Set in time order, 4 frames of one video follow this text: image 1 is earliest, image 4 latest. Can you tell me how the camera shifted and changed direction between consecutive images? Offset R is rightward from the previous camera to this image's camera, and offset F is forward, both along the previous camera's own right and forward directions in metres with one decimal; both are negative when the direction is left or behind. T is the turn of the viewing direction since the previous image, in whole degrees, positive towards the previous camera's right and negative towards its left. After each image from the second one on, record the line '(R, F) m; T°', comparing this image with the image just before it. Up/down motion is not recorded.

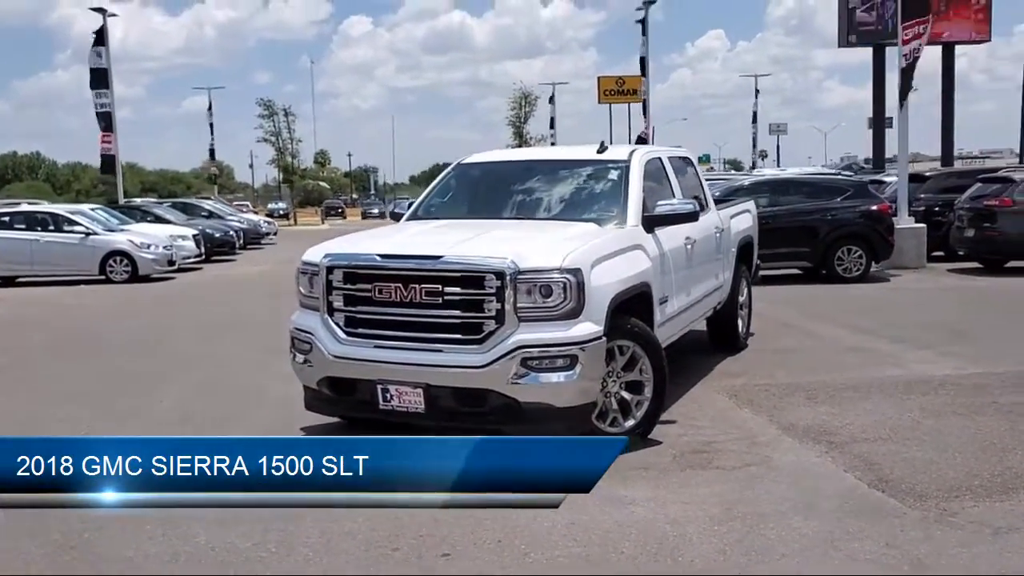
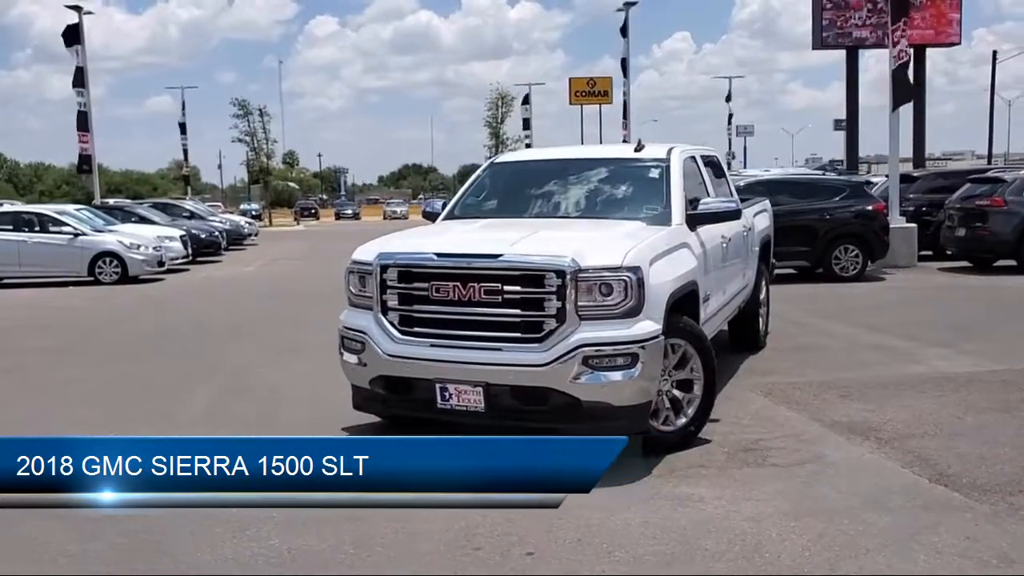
(-0.6, 0.0) m; +2°
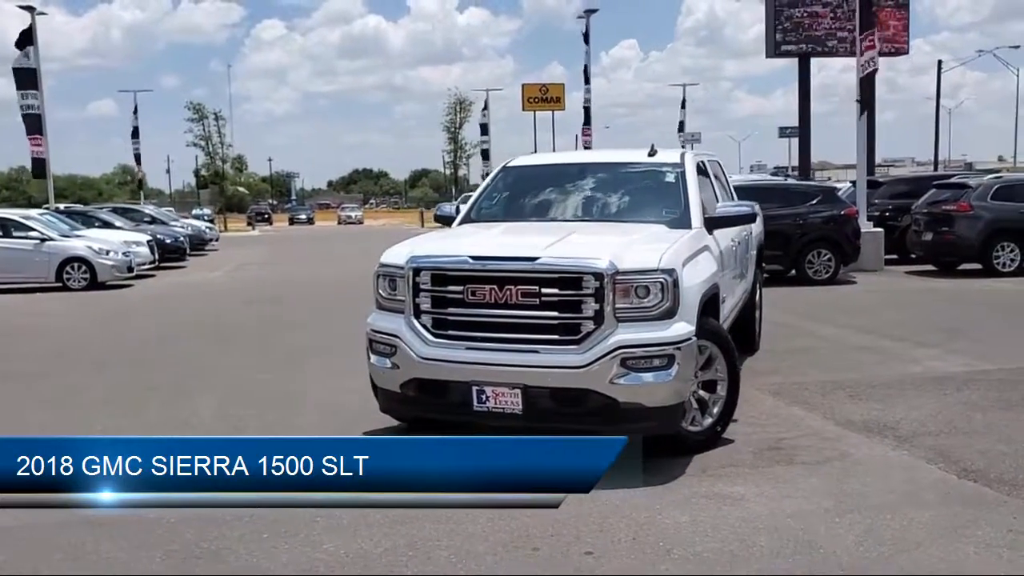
(-0.6, 0.0) m; +3°
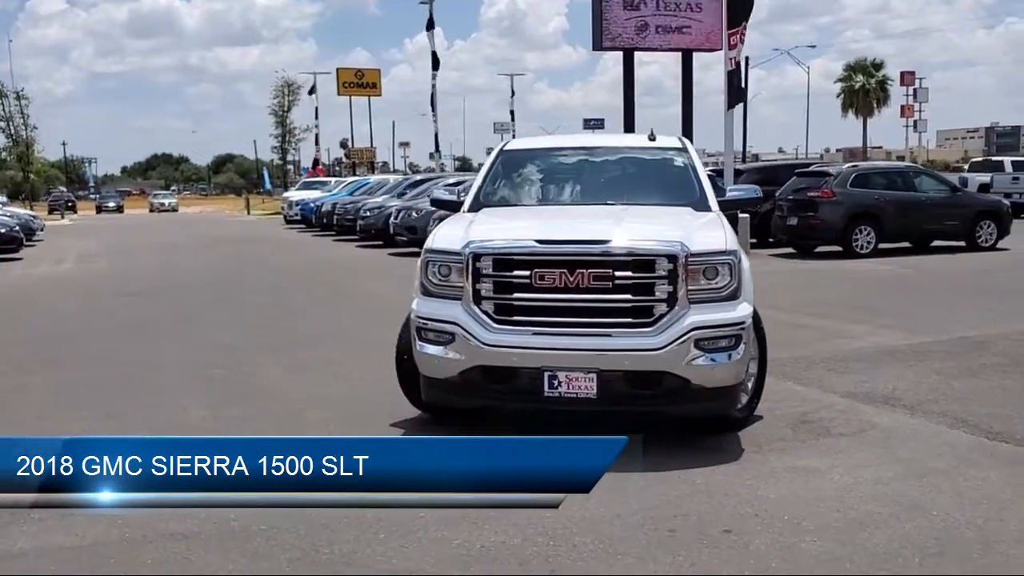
(-1.6, +0.3) m; +11°
